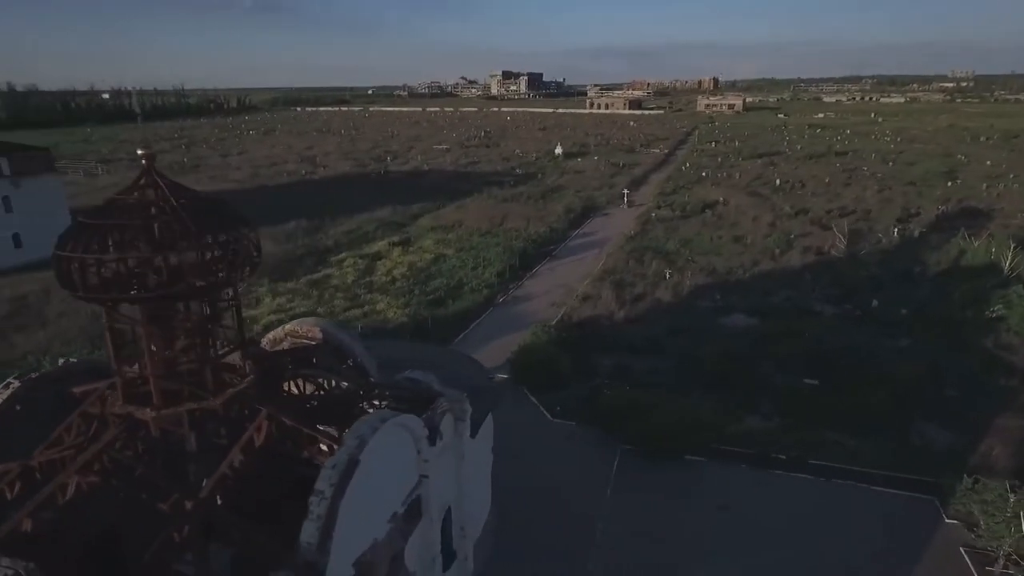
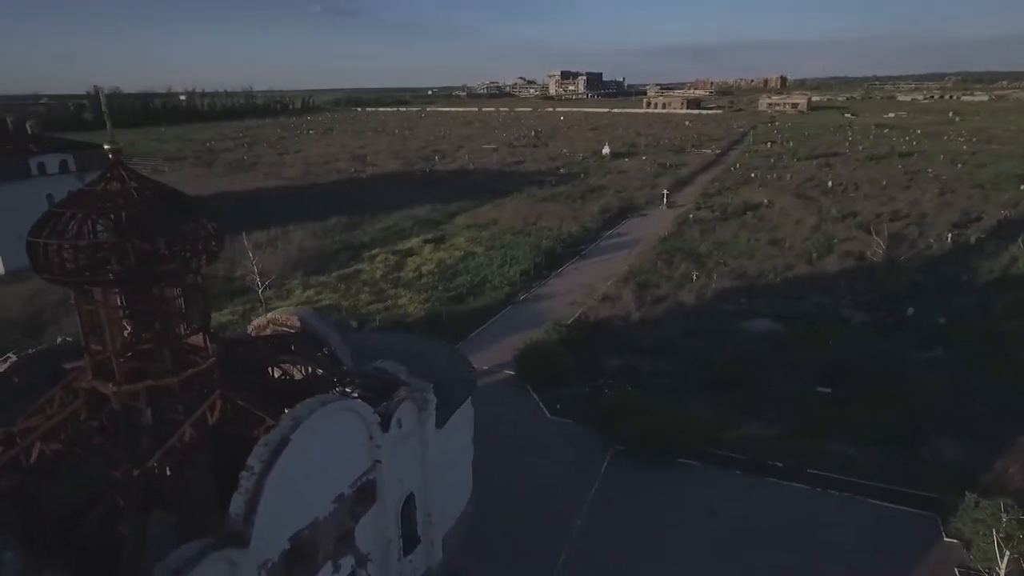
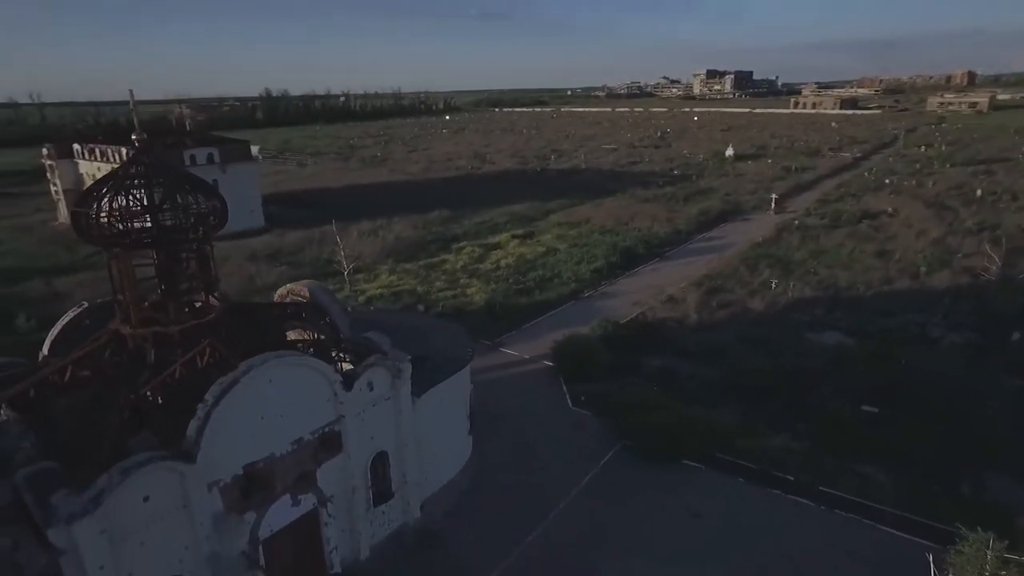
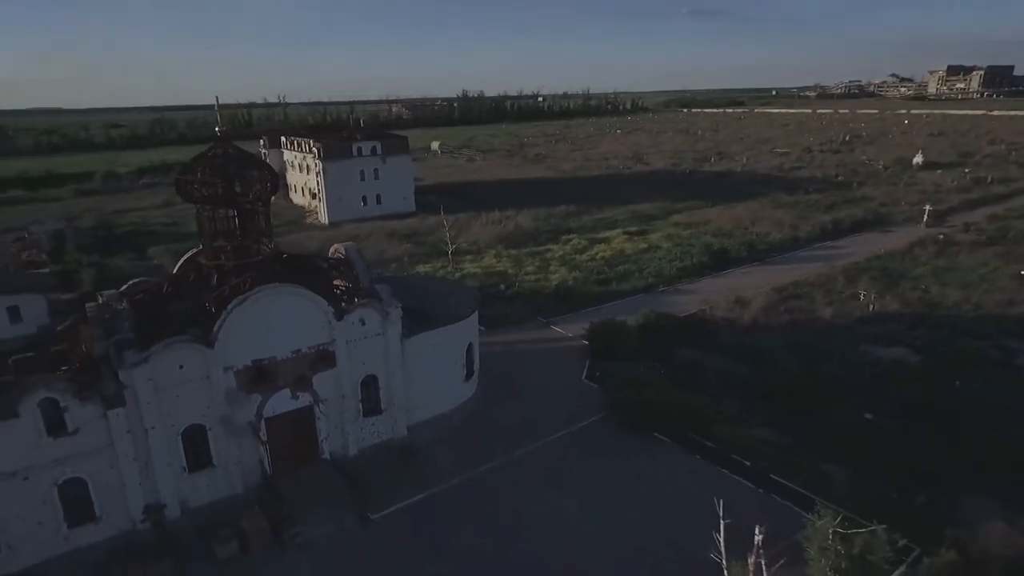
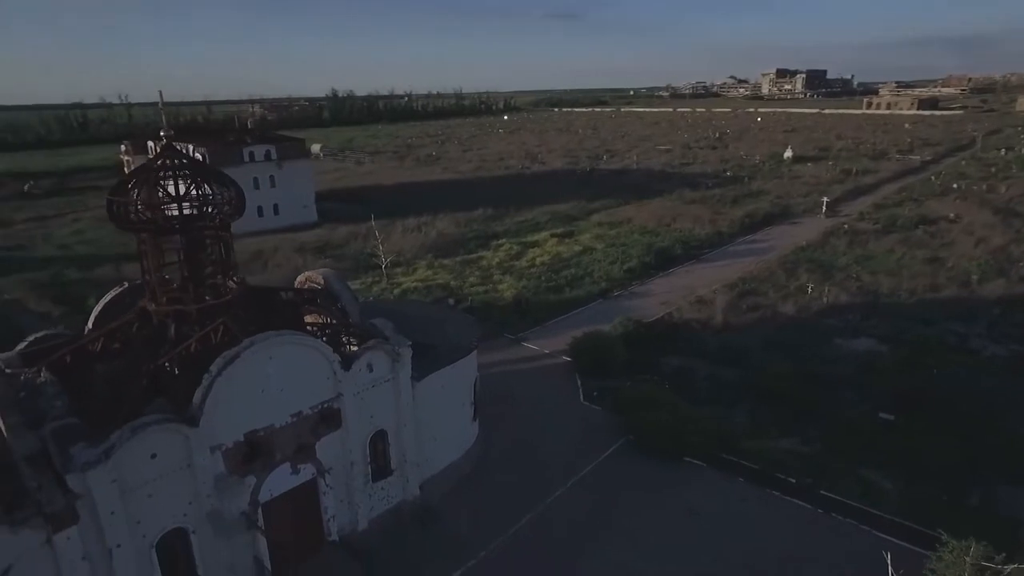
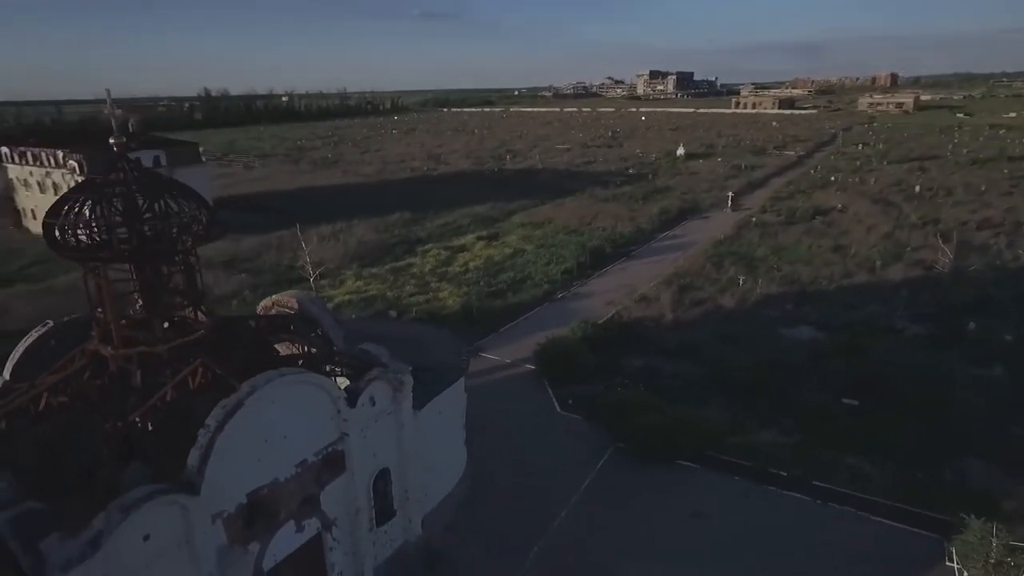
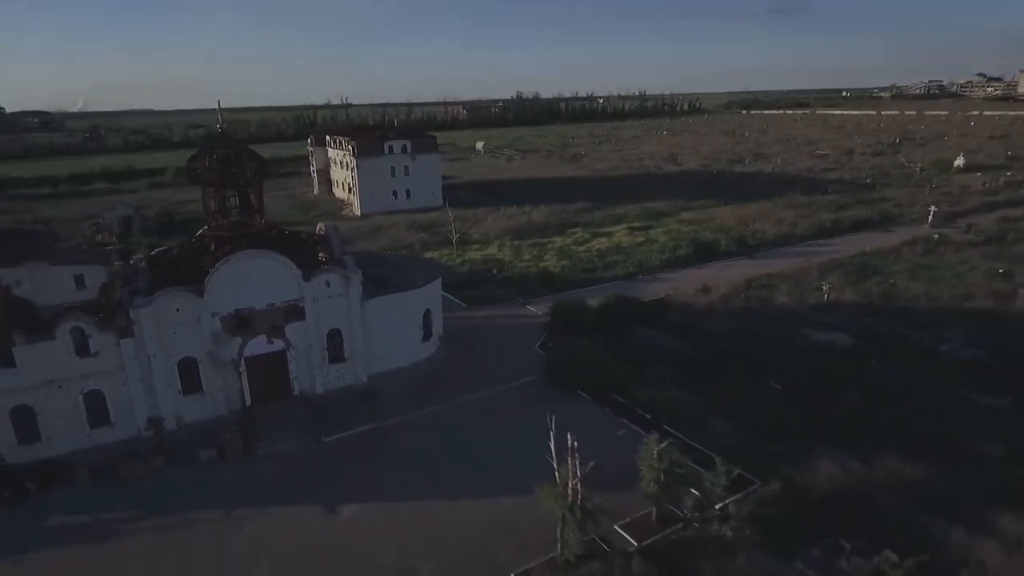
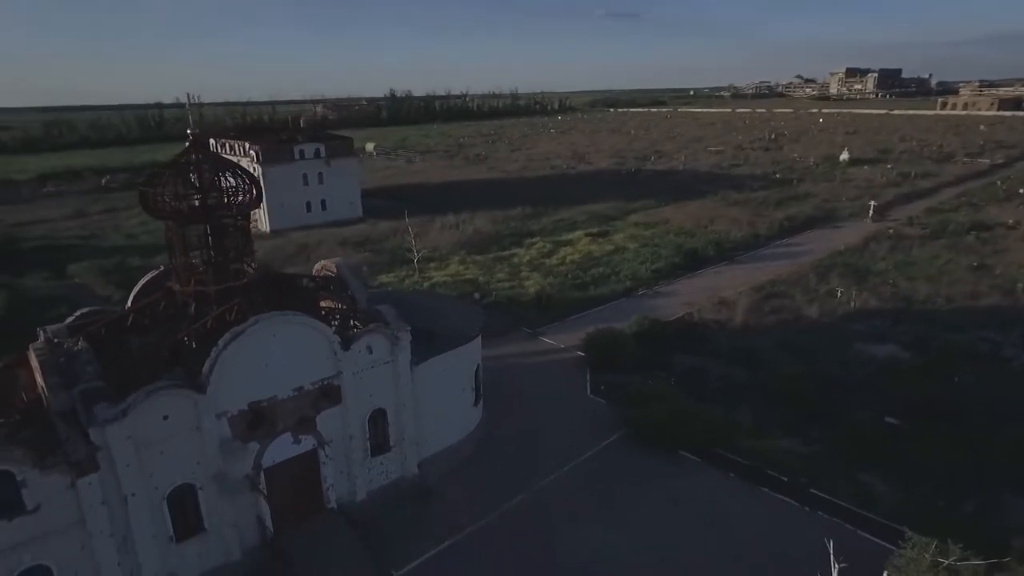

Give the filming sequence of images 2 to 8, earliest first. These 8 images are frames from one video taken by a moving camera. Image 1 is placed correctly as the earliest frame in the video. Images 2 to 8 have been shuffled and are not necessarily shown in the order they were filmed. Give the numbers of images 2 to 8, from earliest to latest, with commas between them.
2, 6, 3, 5, 8, 4, 7
